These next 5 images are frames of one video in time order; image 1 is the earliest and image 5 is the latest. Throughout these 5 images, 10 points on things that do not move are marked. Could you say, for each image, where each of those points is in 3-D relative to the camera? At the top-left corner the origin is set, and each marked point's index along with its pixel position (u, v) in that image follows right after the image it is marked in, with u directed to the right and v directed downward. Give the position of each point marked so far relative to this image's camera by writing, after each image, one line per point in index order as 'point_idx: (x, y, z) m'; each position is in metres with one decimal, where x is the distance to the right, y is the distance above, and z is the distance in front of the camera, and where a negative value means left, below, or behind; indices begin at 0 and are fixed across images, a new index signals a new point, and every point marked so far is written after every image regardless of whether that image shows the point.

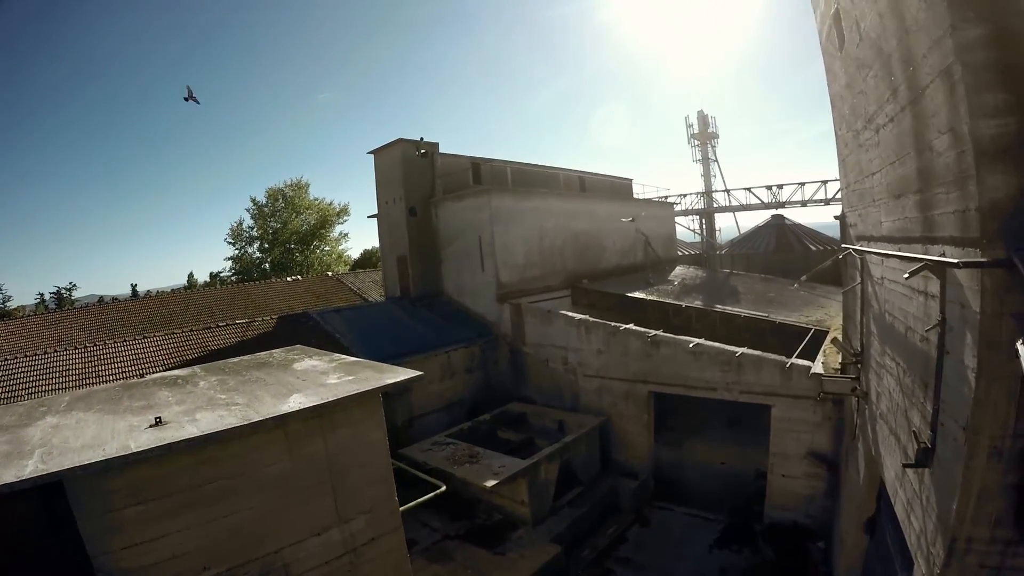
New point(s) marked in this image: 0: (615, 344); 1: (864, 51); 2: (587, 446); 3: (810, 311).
0: (+2.6, -1.3, +13.2) m
1: (+4.2, +2.8, +6.3) m
2: (+1.8, -3.9, +12.7) m
3: (+9.0, -0.8, +16.0) m
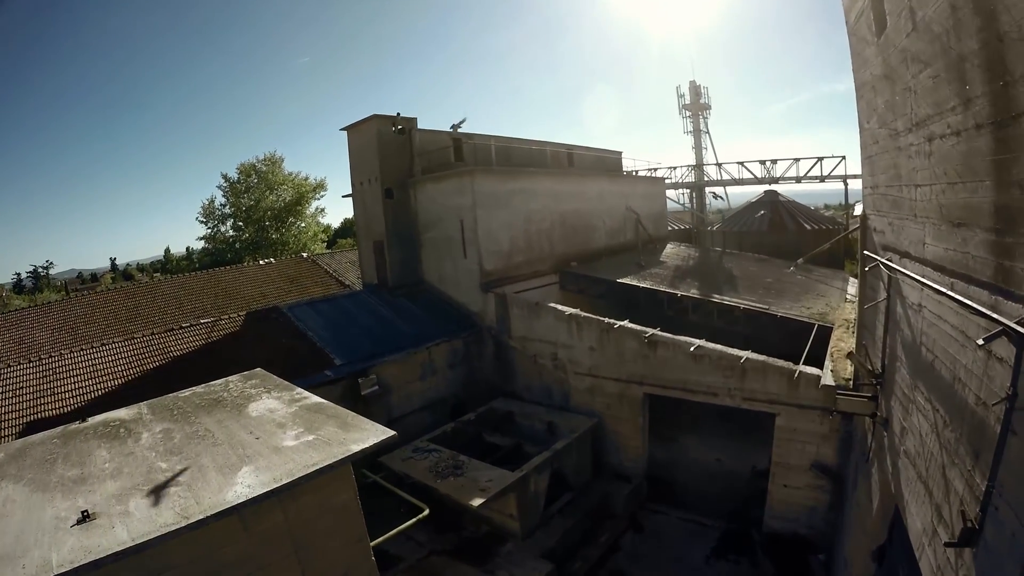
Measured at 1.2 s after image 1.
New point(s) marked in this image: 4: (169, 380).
0: (+2.3, -1.2, +12.5) m
1: (+4.1, +2.4, +5.3) m
2: (+1.5, -3.8, +12.2) m
3: (+8.6, -0.5, +15.4) m
4: (-6.8, -2.0, +10.5) m
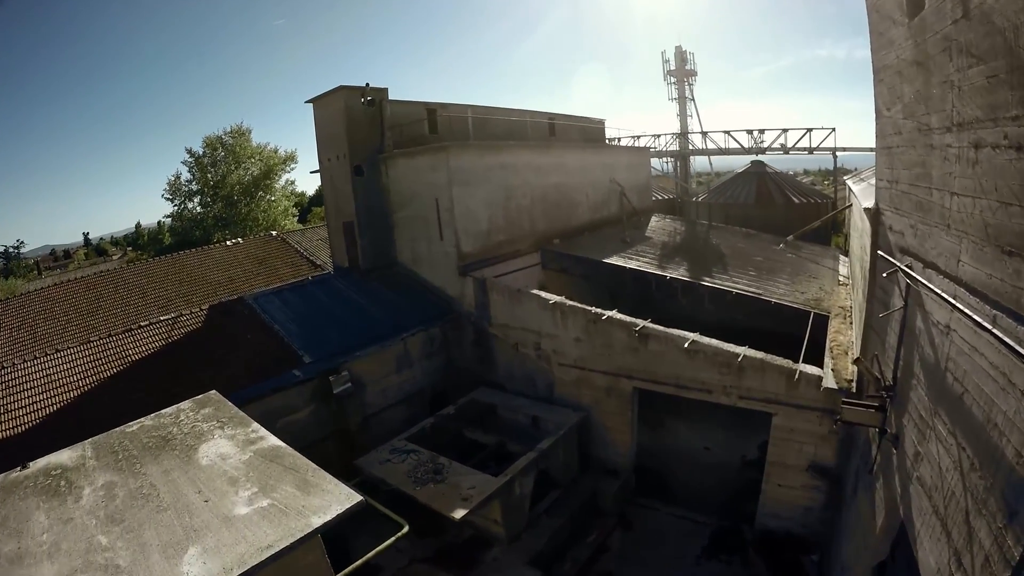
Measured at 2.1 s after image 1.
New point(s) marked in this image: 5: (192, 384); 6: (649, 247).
0: (+1.9, -1.0, +11.9) m
1: (+3.9, +2.2, +4.5) m
2: (+1.2, -3.6, +11.7) m
3: (+8.1, 0.0, +15.0) m
4: (-7.1, -2.0, +9.7) m
5: (-6.1, -1.8, +10.0) m
6: (+5.0, +1.5, +19.3) m
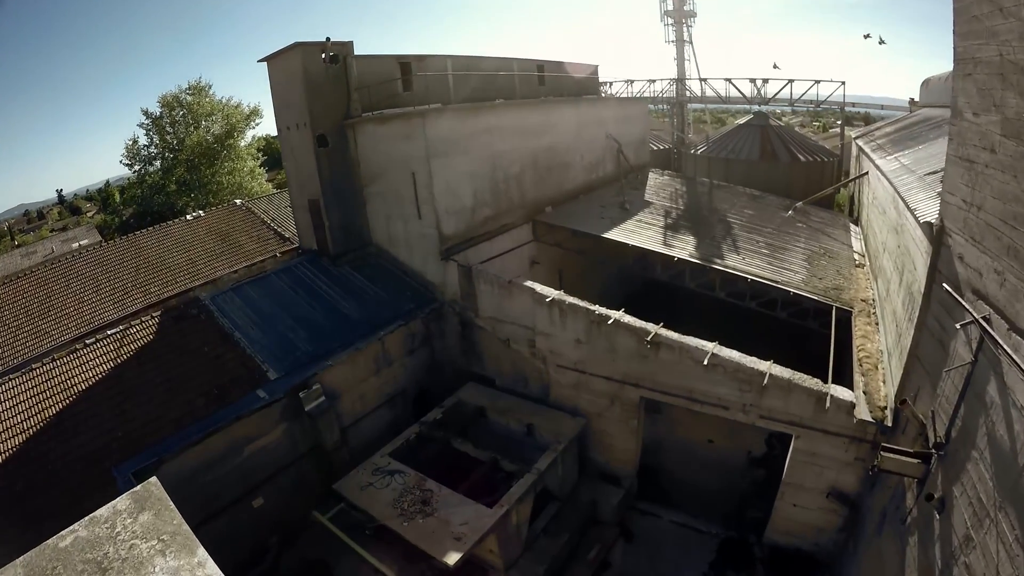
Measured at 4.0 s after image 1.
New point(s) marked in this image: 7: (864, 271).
0: (+1.8, -1.0, +10.8) m
1: (+4.0, +1.3, +3.2) m
2: (+1.1, -3.5, +10.9) m
3: (+7.9, +0.6, +13.9) m
4: (-7.1, -2.3, +8.4) m
5: (-6.1, -2.2, +8.8) m
6: (+4.6, +2.5, +17.9) m
7: (+9.6, +0.4, +14.9) m
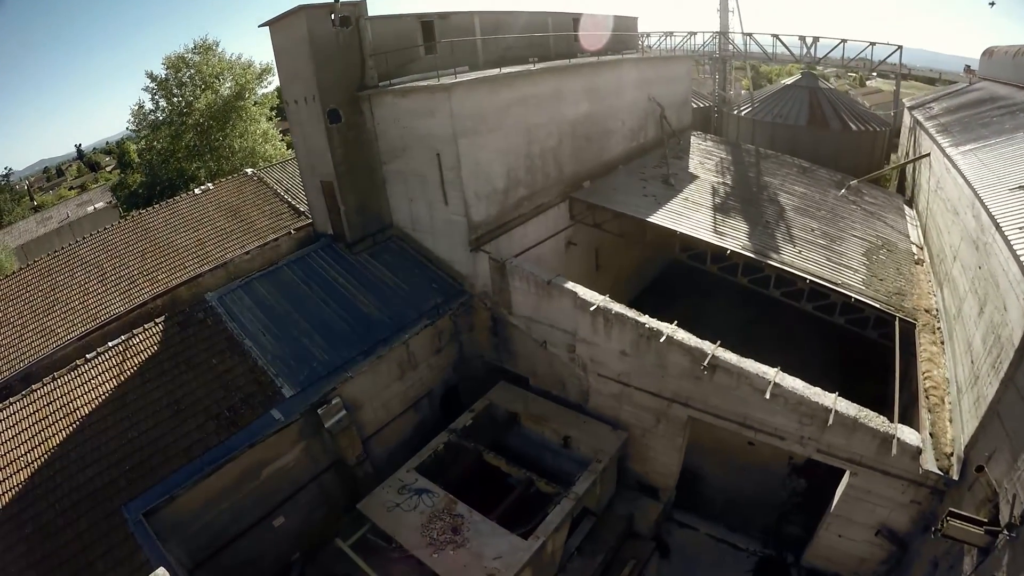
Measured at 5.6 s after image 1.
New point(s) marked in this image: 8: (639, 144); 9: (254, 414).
0: (+2.5, -1.1, +9.8) m
1: (+4.4, +0.2, +1.9) m
2: (+1.8, -3.7, +10.2) m
3: (+8.7, +0.6, +12.5) m
4: (-6.5, -2.6, +7.9) m
5: (-5.5, -2.4, +8.2) m
6: (+5.6, +3.0, +16.4) m
7: (+10.5, +0.5, +13.5) m
8: (+4.4, +5.0, +18.6) m
9: (-4.2, -2.1, +8.7) m
